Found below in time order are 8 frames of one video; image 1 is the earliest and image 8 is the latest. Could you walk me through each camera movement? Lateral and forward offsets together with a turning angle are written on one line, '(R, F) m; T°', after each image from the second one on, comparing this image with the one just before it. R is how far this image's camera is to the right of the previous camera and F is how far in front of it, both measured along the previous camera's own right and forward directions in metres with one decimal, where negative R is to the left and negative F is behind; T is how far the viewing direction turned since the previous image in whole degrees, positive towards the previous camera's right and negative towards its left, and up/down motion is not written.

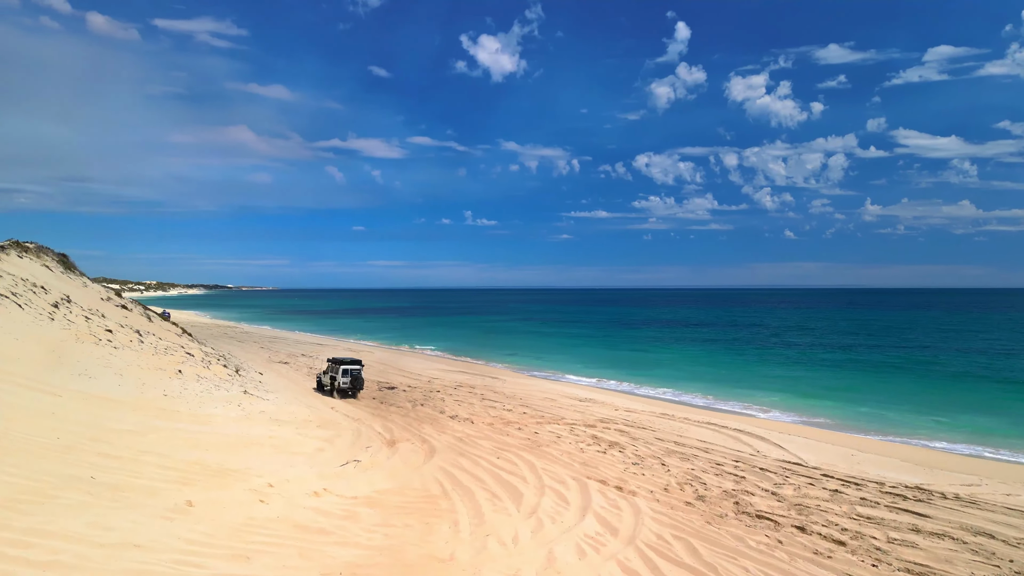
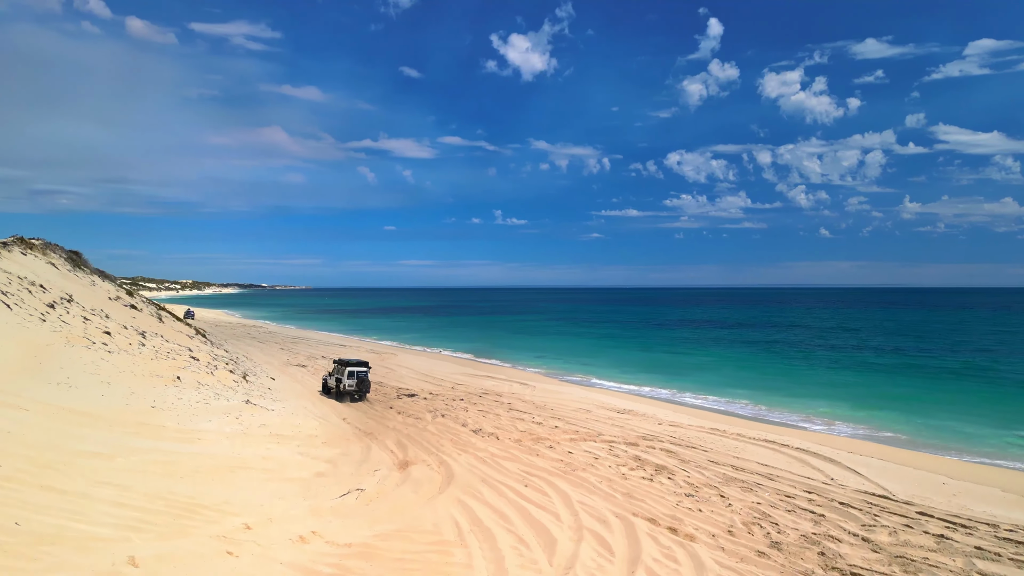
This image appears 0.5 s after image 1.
(0.0, +1.8) m; -2°
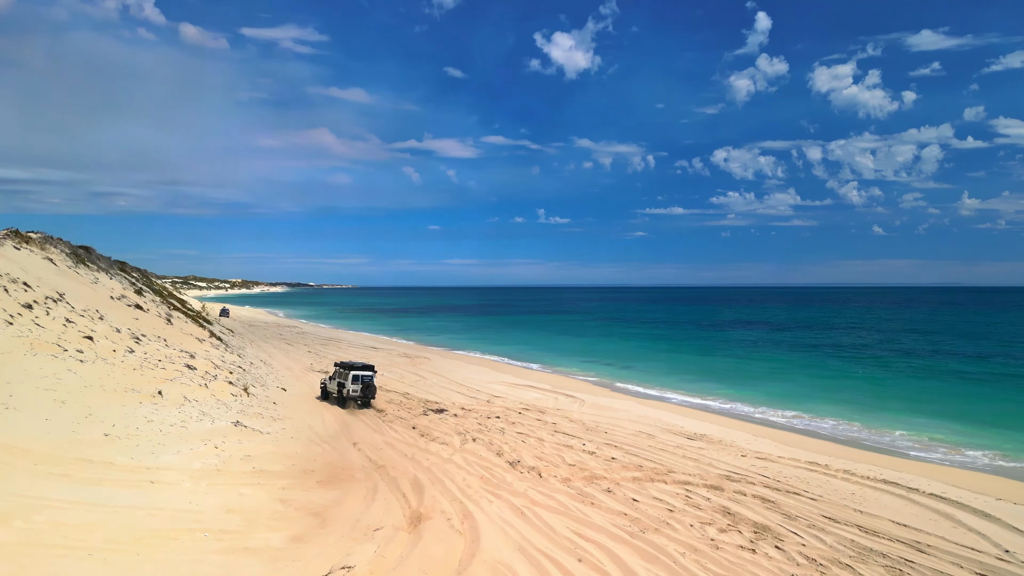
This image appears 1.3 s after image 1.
(-0.1, +3.0) m; -3°
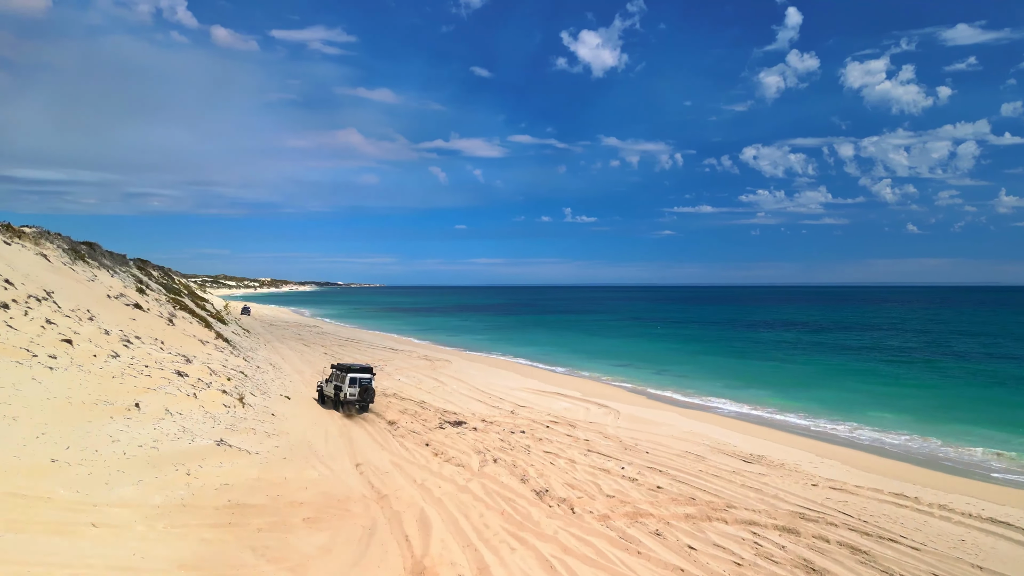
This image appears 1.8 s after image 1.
(0.0, +1.9) m; -2°
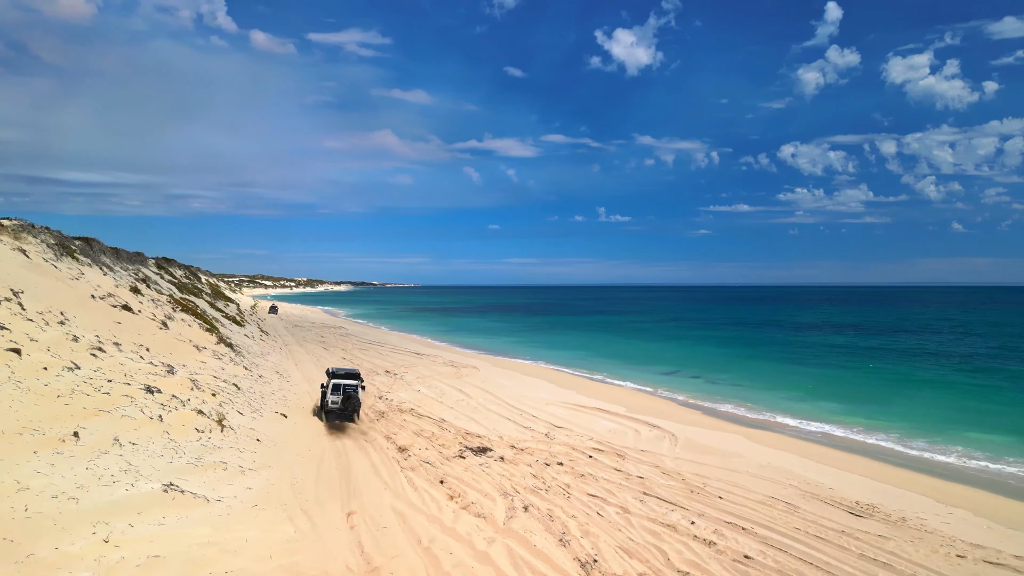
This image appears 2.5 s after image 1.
(0.0, +2.7) m; -3°
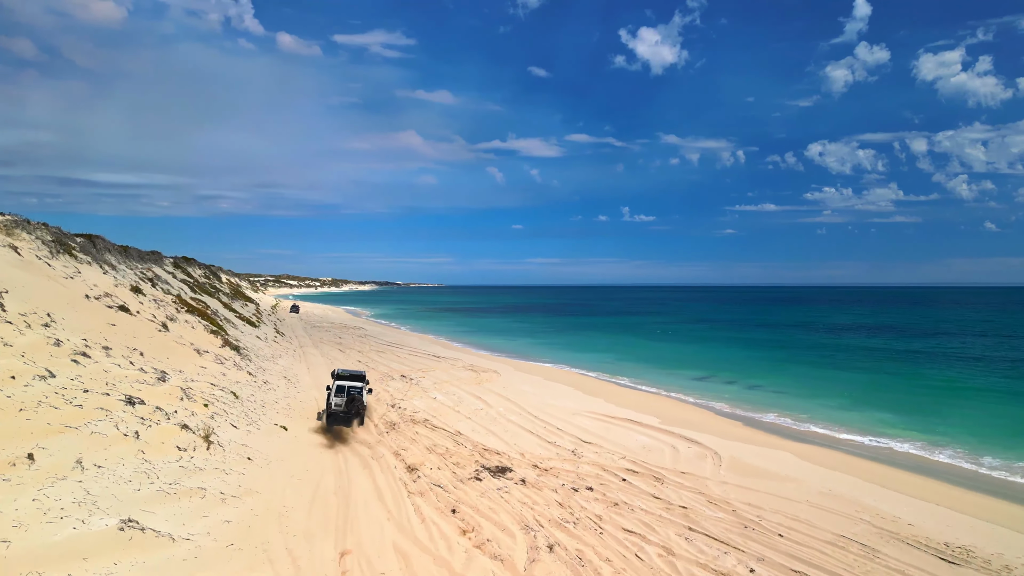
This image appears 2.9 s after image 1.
(0.0, +1.4) m; -2°
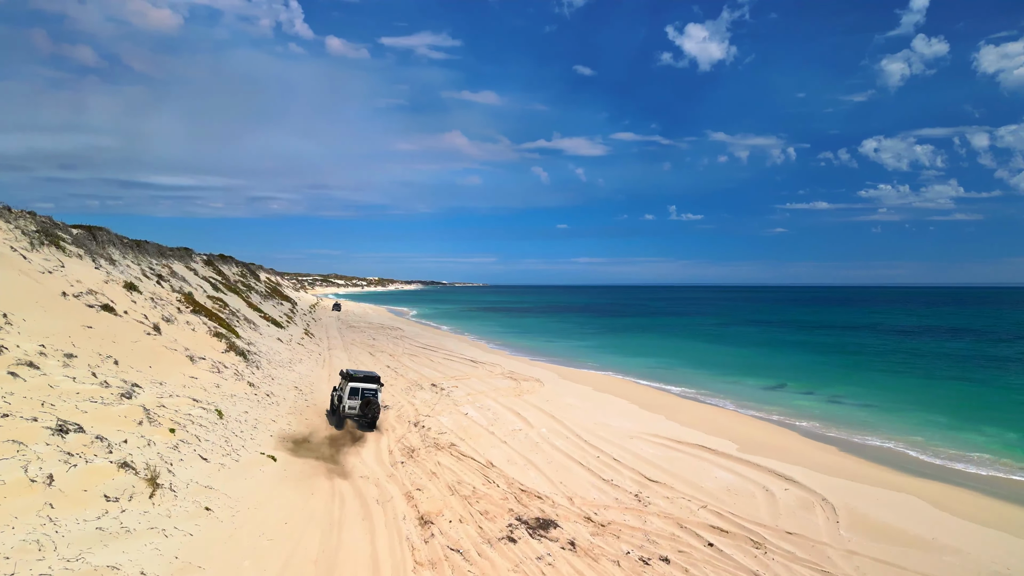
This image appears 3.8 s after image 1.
(0.0, +2.8) m; -3°
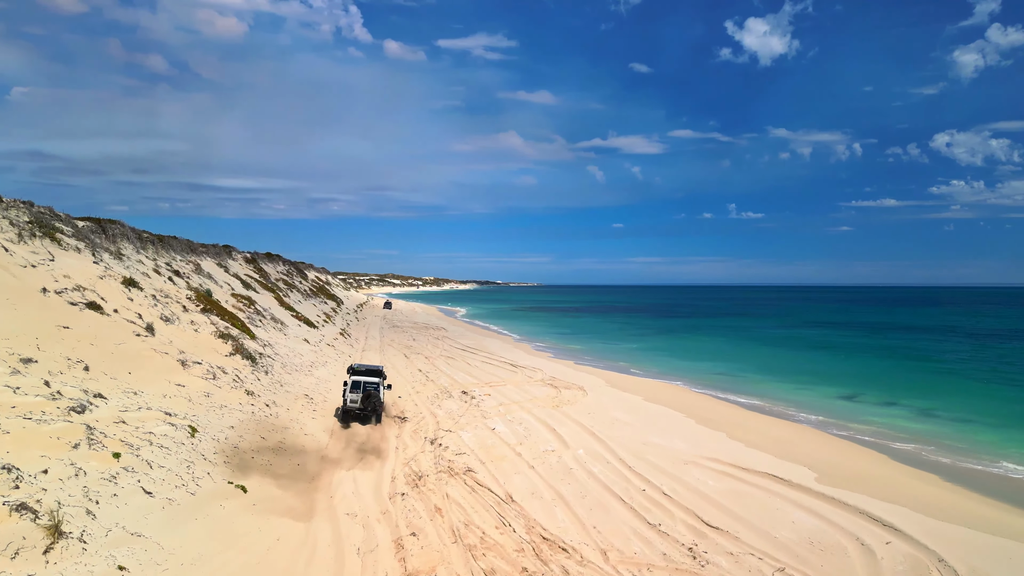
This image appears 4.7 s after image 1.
(+0.4, +2.1) m; -4°
